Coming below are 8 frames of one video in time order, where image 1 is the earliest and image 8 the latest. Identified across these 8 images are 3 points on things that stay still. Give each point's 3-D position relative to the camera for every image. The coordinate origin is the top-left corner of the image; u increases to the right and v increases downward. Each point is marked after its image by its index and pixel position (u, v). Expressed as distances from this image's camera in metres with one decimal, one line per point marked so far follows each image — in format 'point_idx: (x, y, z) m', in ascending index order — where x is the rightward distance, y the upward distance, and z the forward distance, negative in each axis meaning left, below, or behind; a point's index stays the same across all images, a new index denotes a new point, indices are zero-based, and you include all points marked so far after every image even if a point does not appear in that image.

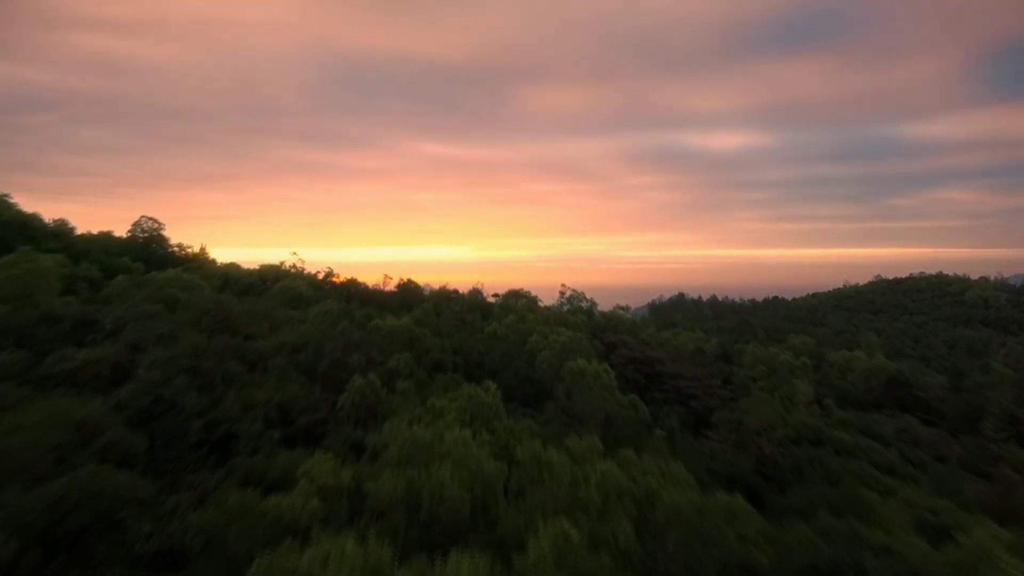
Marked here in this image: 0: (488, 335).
0: (-0.4, -0.9, +9.7) m
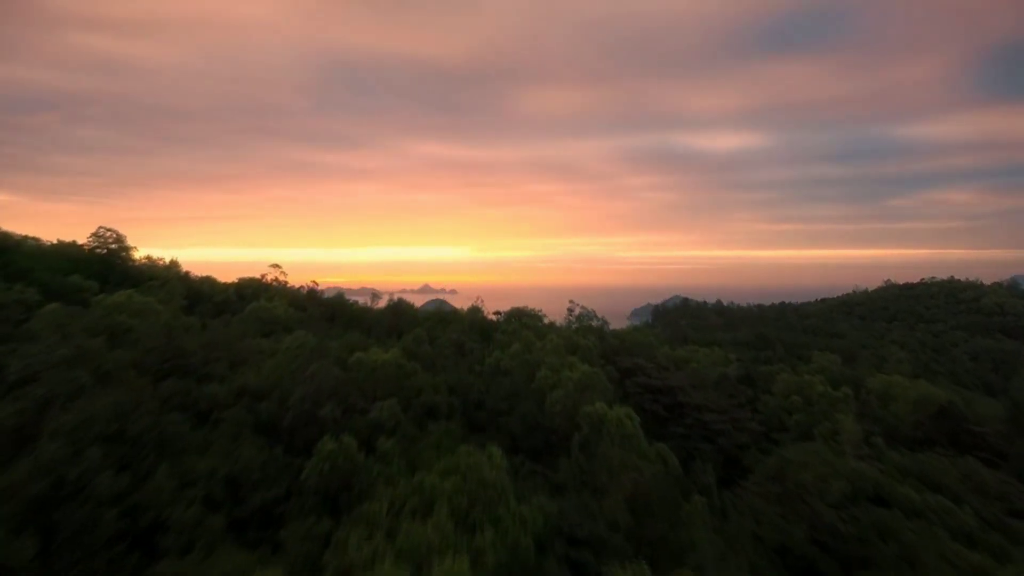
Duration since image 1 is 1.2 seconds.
0: (-0.3, -1.2, +8.4) m
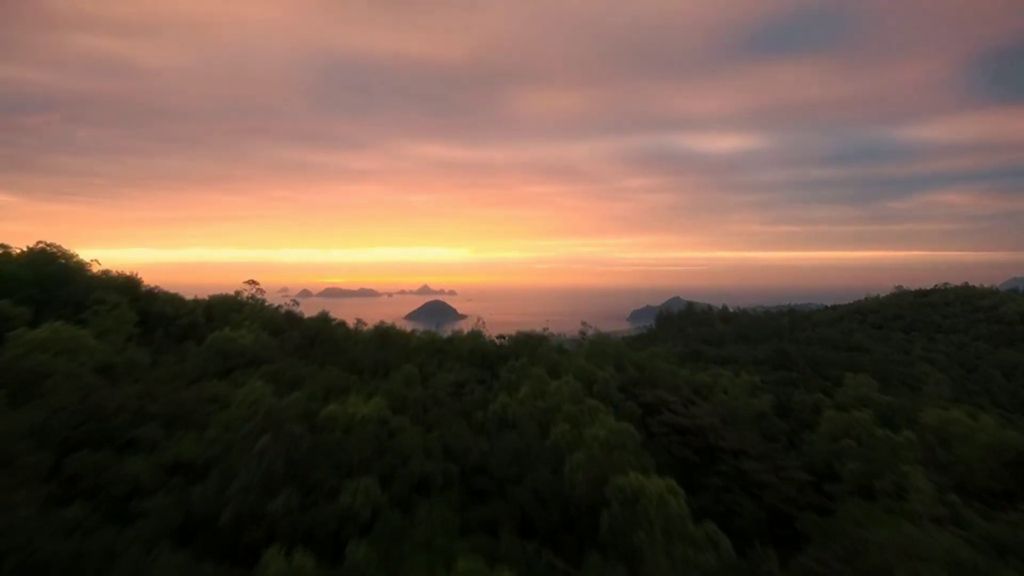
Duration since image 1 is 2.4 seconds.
0: (-0.2, -1.7, +7.0) m
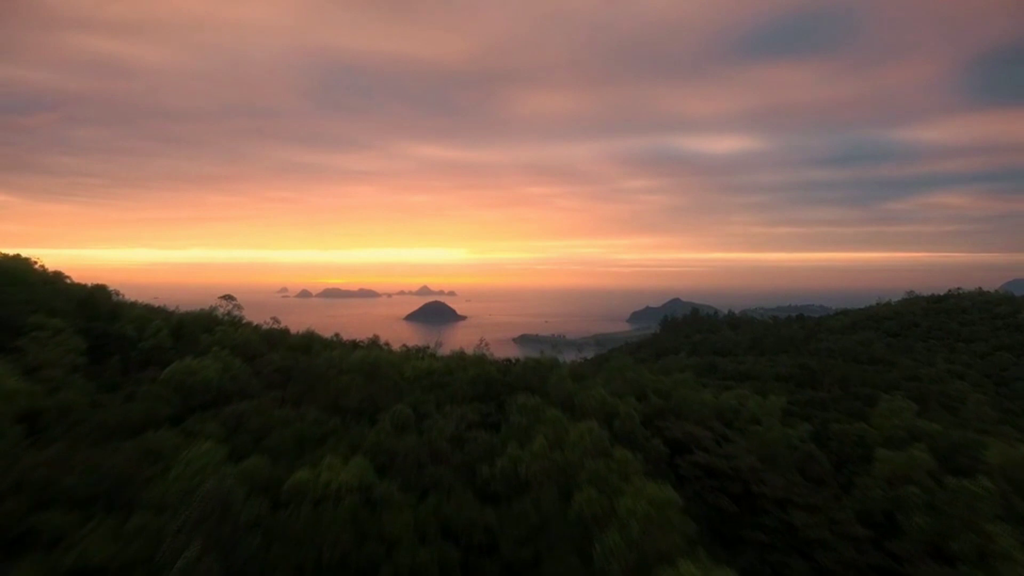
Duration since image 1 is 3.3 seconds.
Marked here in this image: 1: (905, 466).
0: (-0.1, -2.0, +5.7) m
1: (+6.0, -2.7, +8.4) m
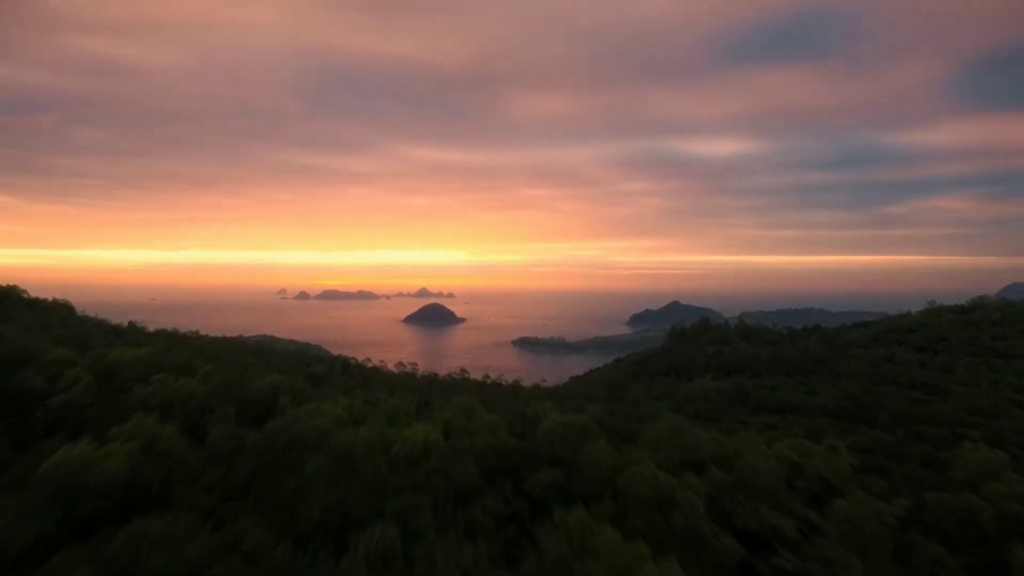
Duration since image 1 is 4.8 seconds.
0: (+0.2, -2.5, +3.6) m
1: (+6.3, -3.3, +6.2) m
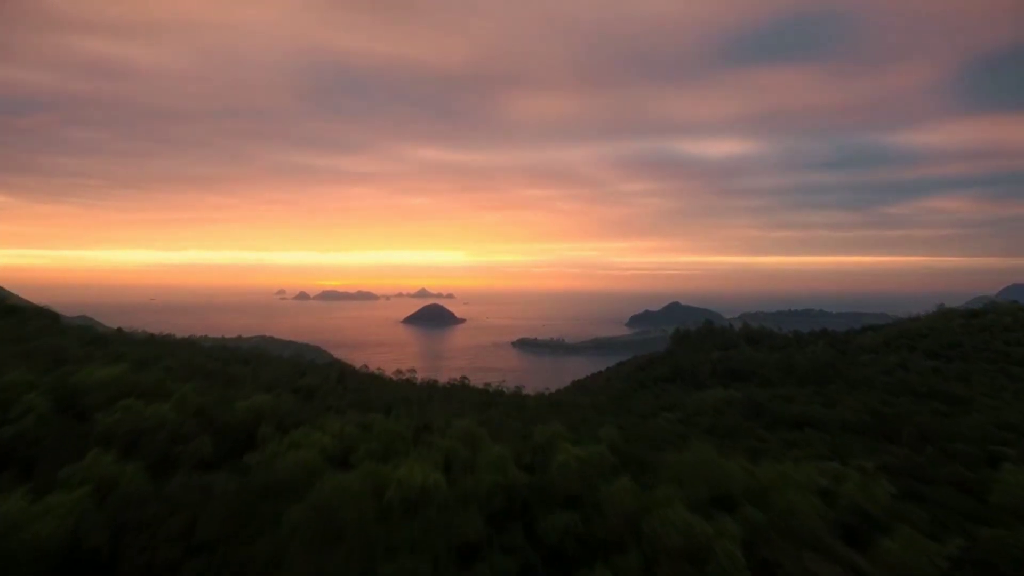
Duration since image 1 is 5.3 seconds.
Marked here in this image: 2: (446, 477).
0: (+0.3, -2.7, +2.7) m
1: (+6.4, -3.5, +5.4) m
2: (-0.8, -2.3, +6.4) m
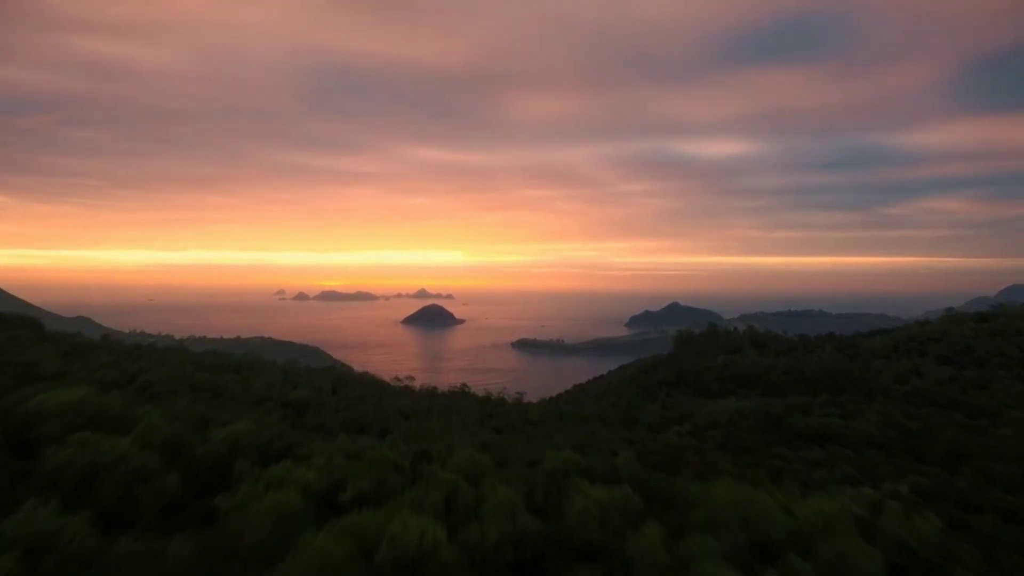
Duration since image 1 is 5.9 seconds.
0: (+0.4, -2.9, +1.9) m
1: (+6.5, -3.7, +4.6) m
2: (-0.7, -2.5, +5.6) m
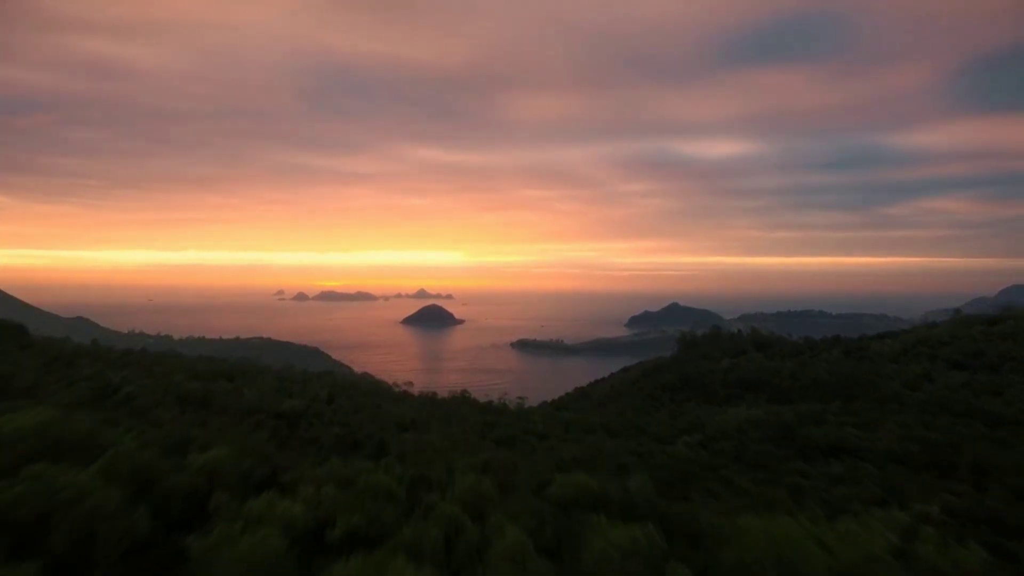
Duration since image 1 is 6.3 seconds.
0: (+0.5, -3.0, +1.3) m
1: (+6.6, -3.8, +4.0) m
2: (-0.6, -2.6, +4.9) m
